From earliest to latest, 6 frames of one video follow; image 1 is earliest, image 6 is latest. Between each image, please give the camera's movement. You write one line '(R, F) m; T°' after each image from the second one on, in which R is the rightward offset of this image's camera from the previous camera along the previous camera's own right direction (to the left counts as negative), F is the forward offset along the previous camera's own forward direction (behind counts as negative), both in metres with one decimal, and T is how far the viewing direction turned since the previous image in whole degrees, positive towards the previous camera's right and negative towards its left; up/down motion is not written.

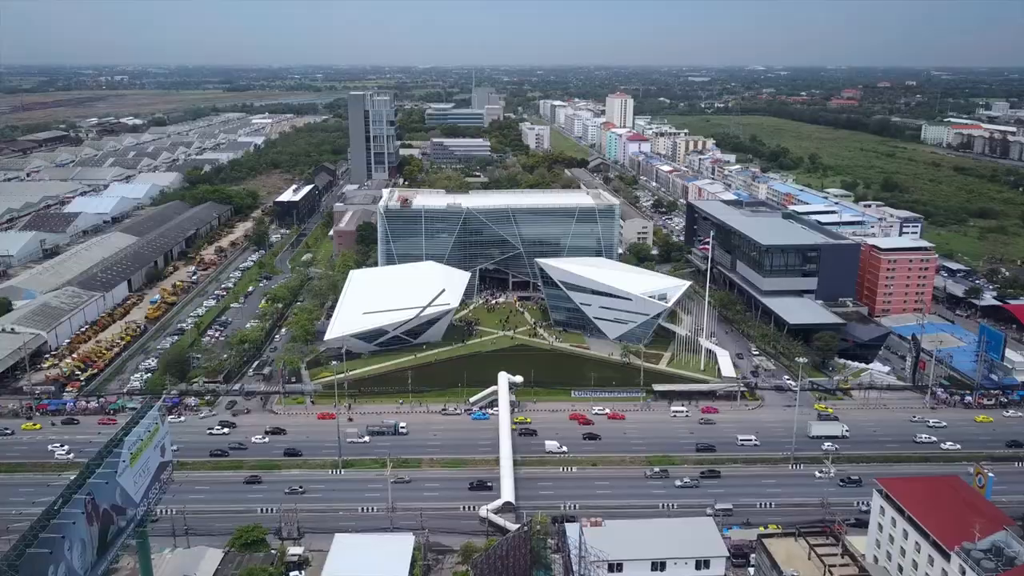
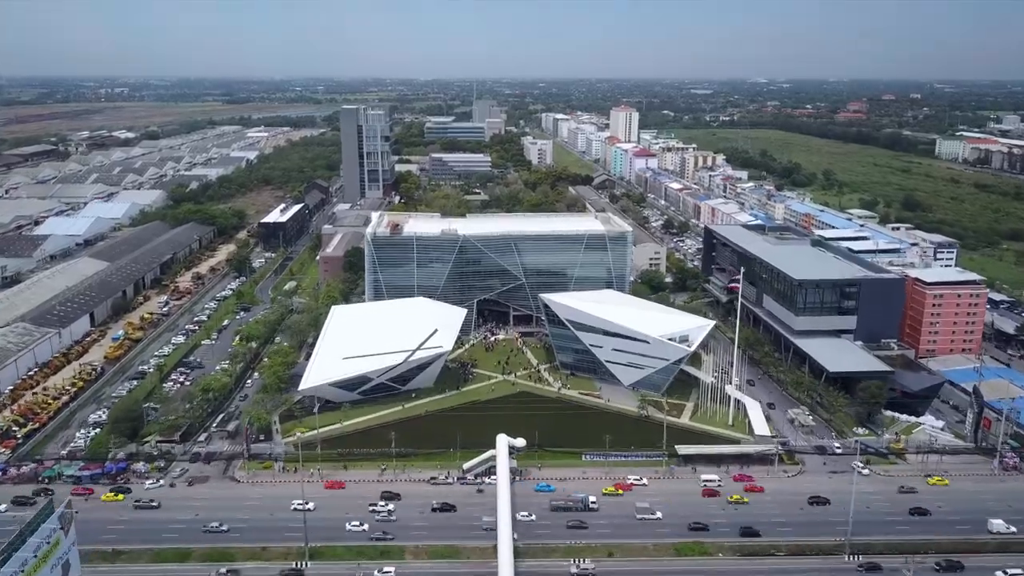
(0.0, +2.7) m; 0°
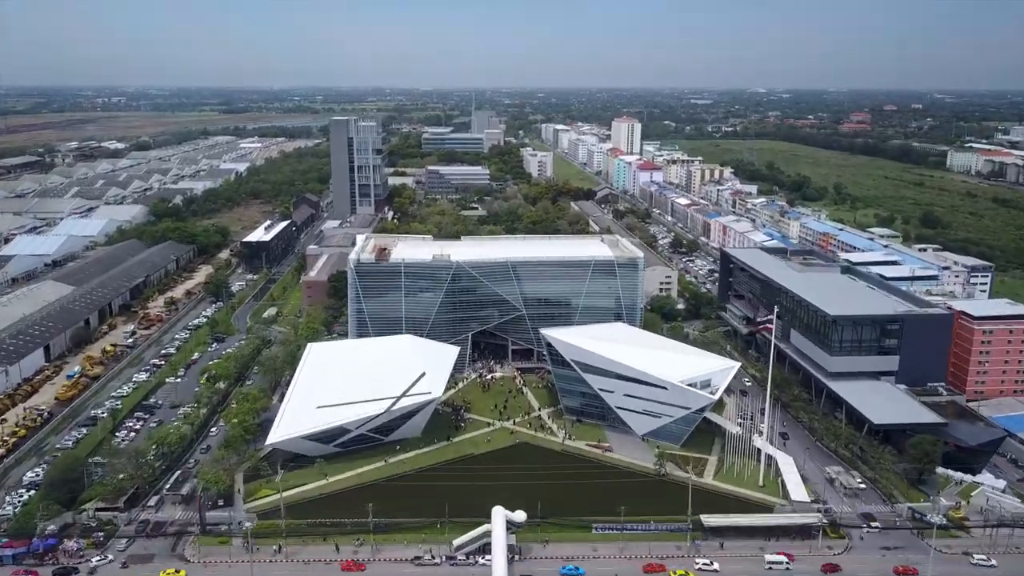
(0.0, +2.4) m; 0°
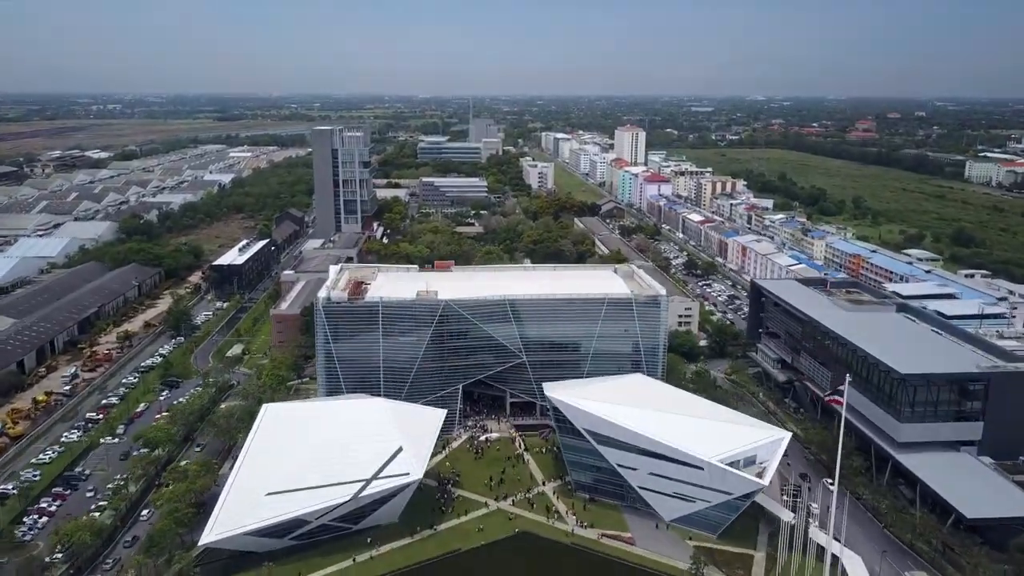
(0.0, +3.5) m; 0°
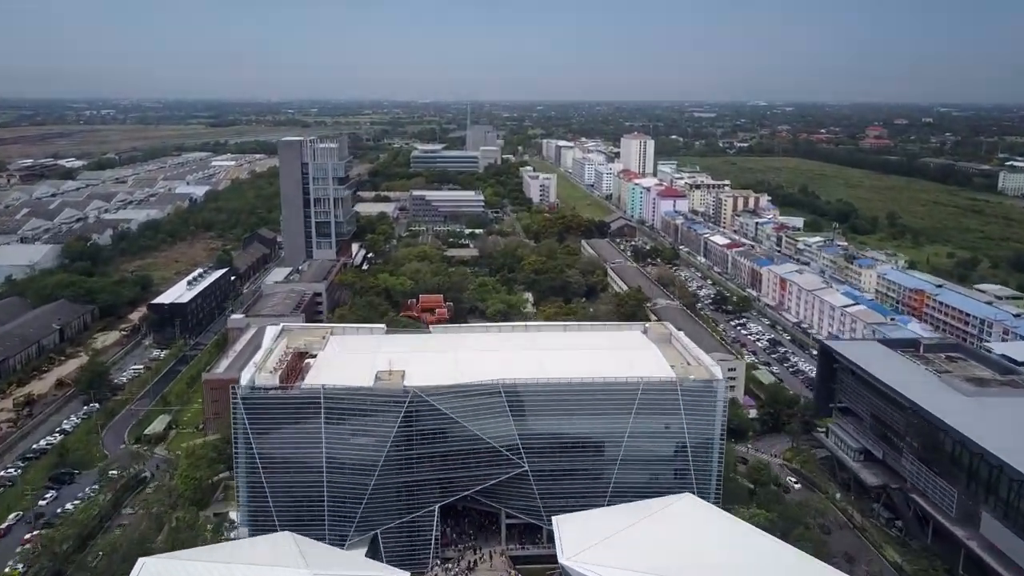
(0.0, +5.3) m; 0°
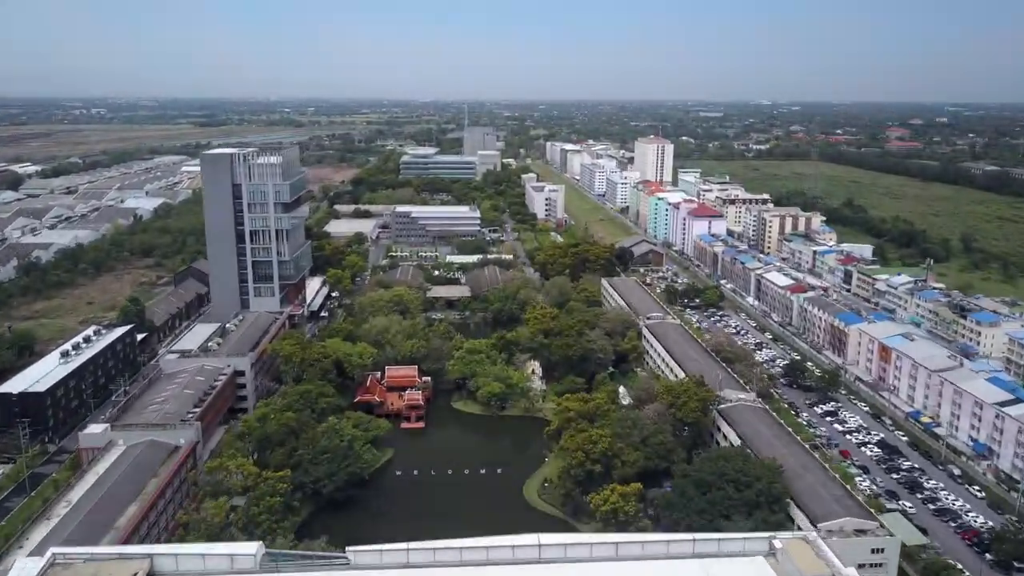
(0.0, +8.3) m; 0°
